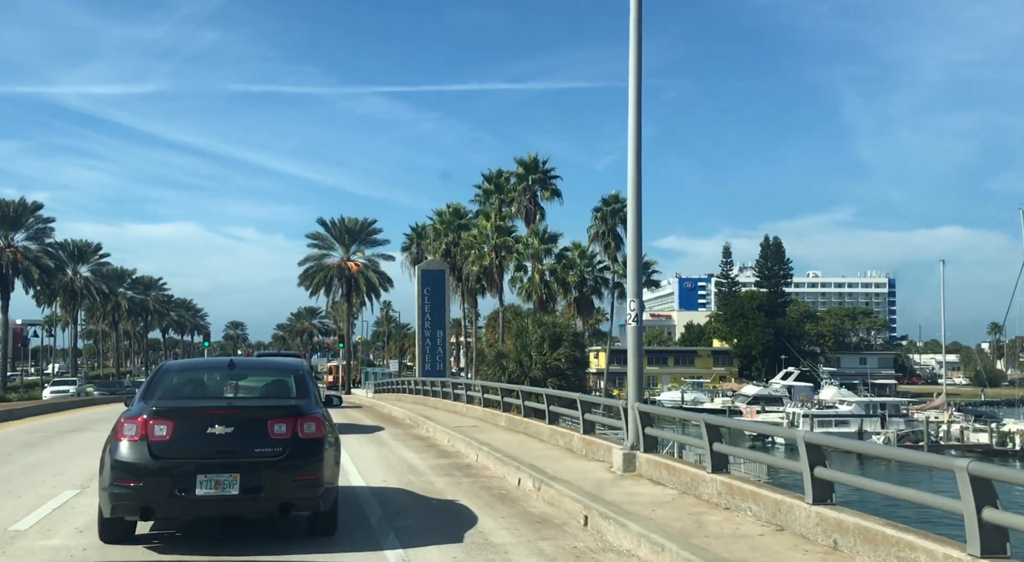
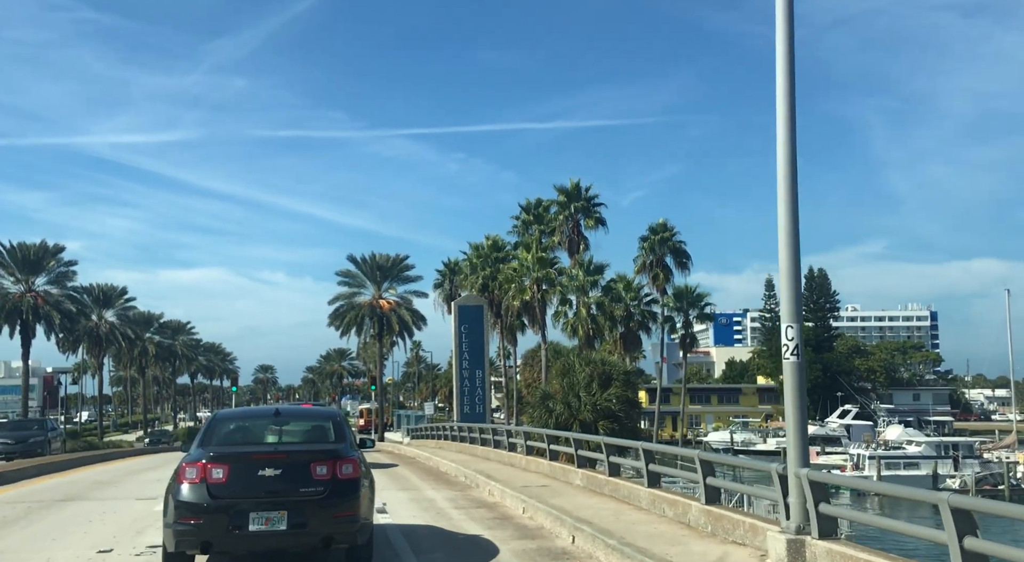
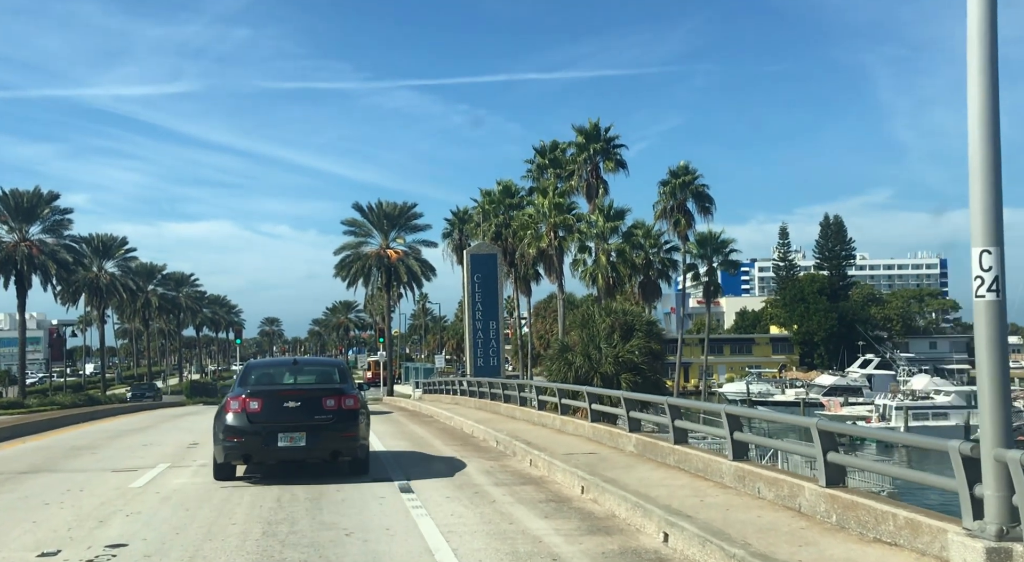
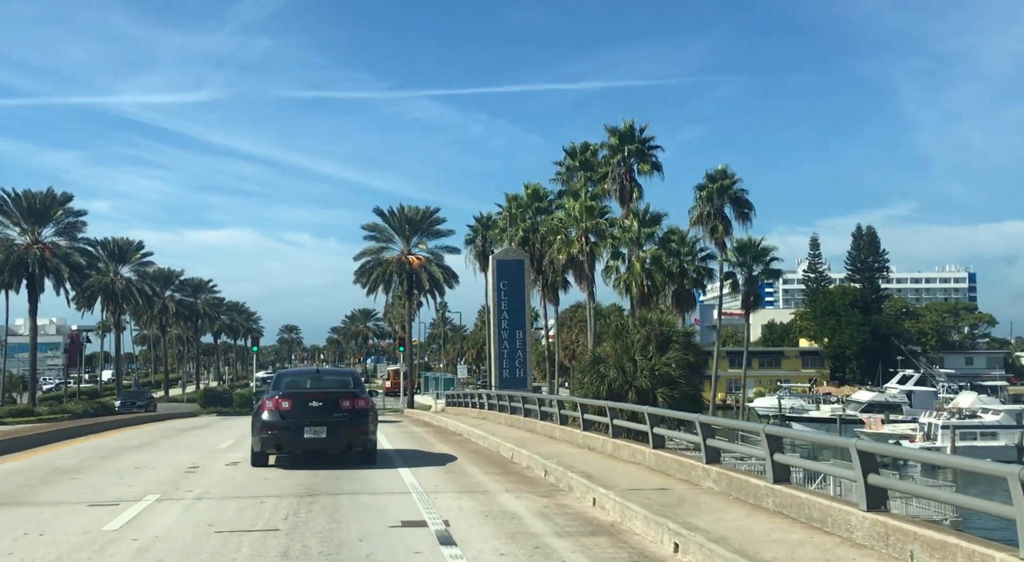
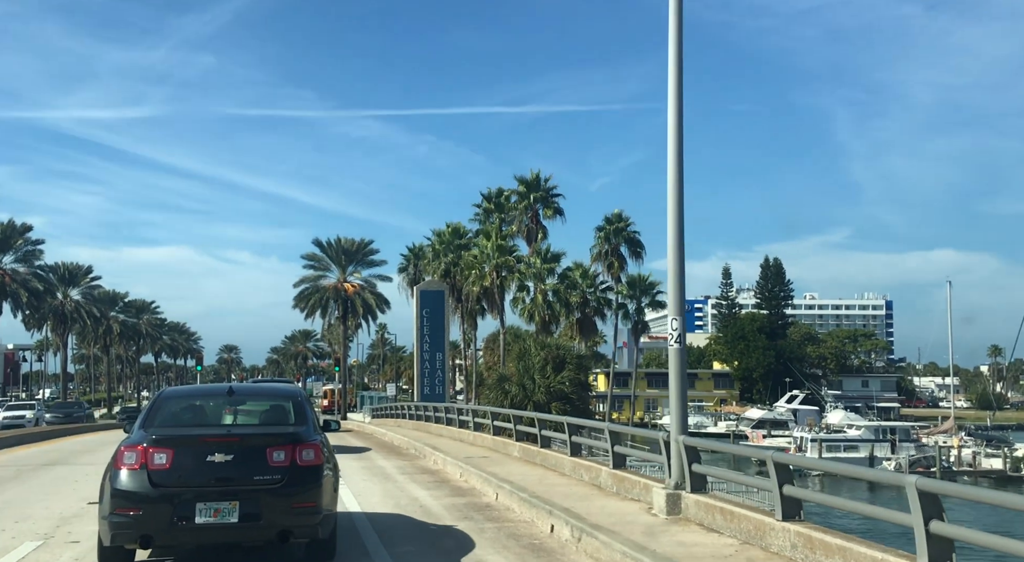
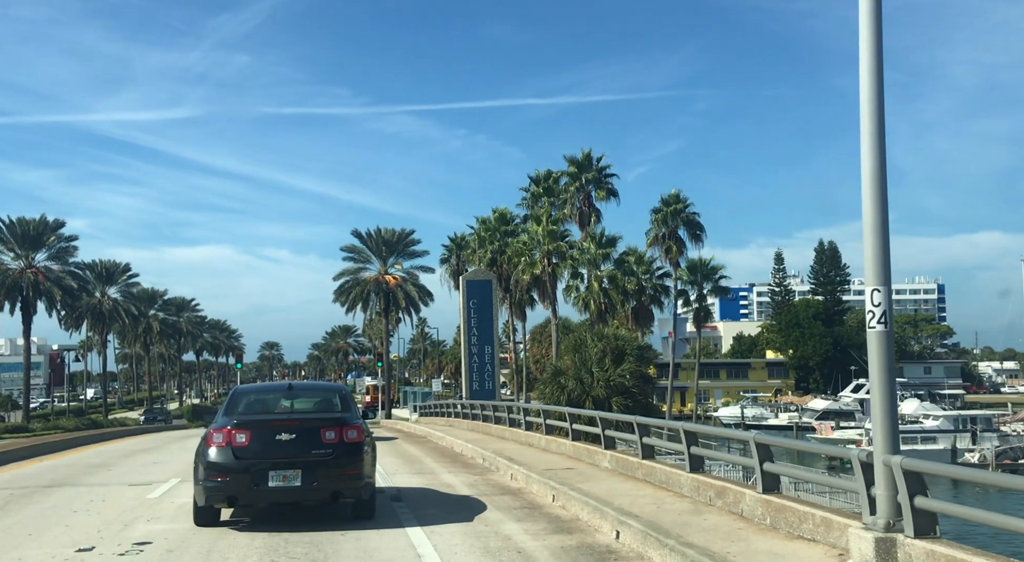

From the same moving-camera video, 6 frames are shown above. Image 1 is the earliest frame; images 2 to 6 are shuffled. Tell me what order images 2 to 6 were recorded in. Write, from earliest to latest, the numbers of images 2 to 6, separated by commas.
5, 2, 6, 3, 4
